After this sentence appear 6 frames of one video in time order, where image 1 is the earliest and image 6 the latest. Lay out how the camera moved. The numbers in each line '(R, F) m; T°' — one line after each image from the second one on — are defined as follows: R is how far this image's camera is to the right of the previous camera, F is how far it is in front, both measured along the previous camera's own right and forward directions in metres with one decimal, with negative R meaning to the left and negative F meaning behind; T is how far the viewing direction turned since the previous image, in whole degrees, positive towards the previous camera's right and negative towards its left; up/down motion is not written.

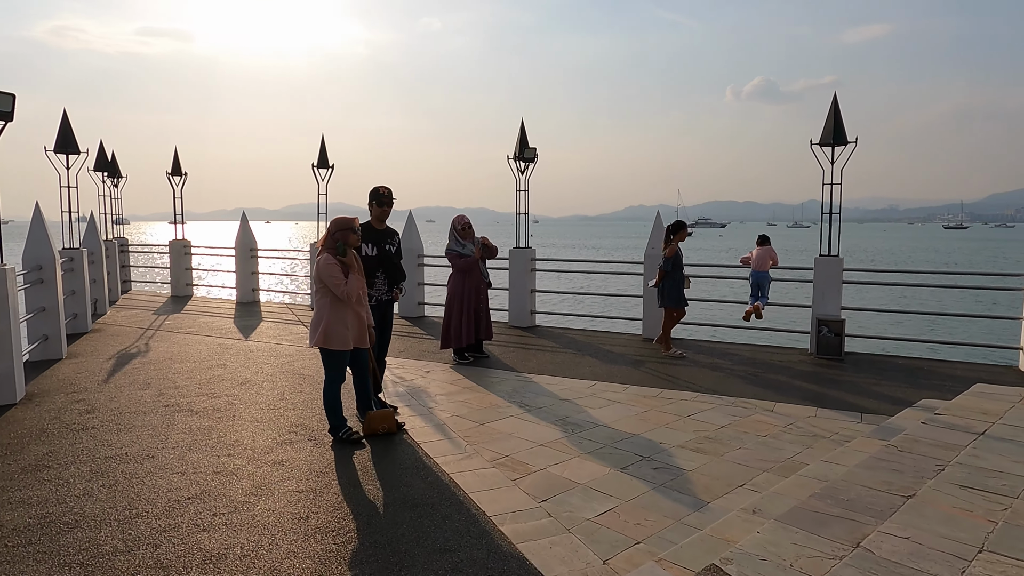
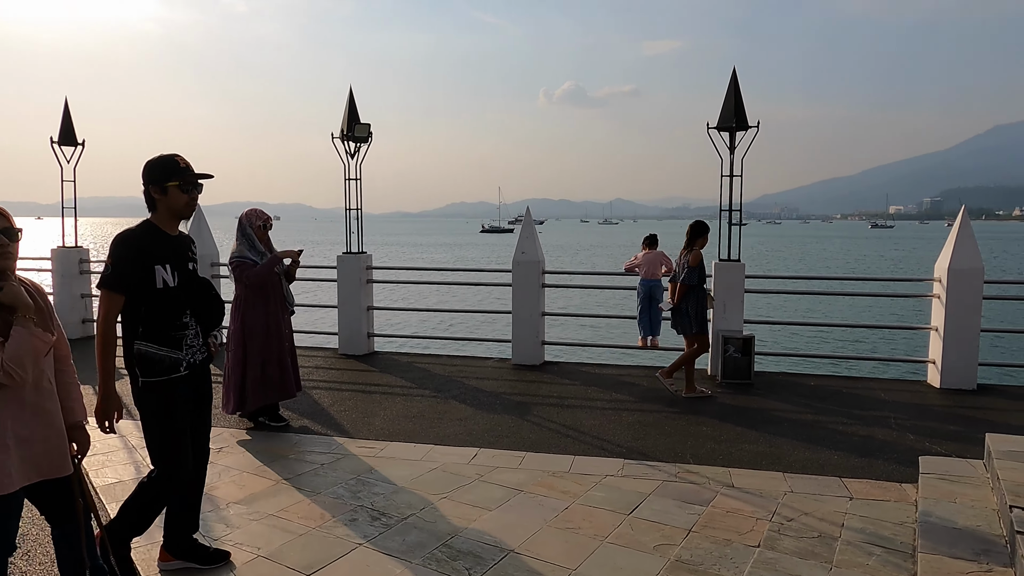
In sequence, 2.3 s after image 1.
(-0.1, +2.2) m; +15°
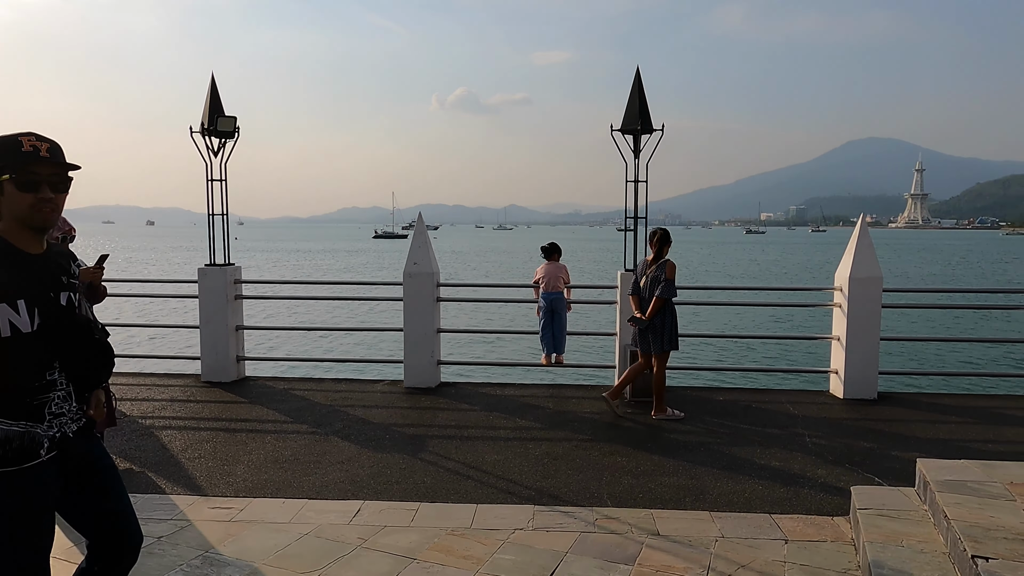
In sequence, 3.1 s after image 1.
(0.0, +0.7) m; +9°
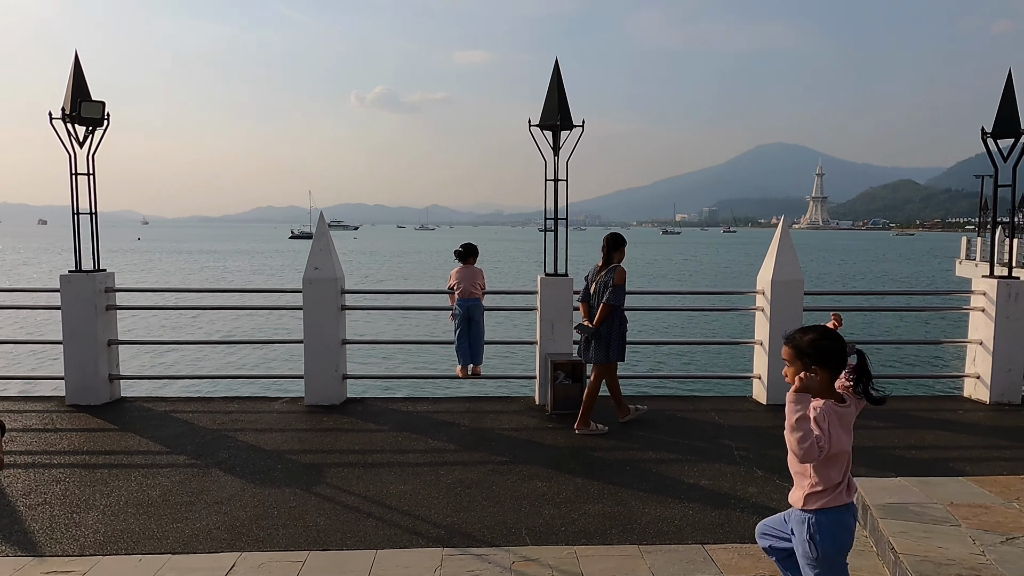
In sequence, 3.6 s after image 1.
(+0.1, +0.5) m; +7°
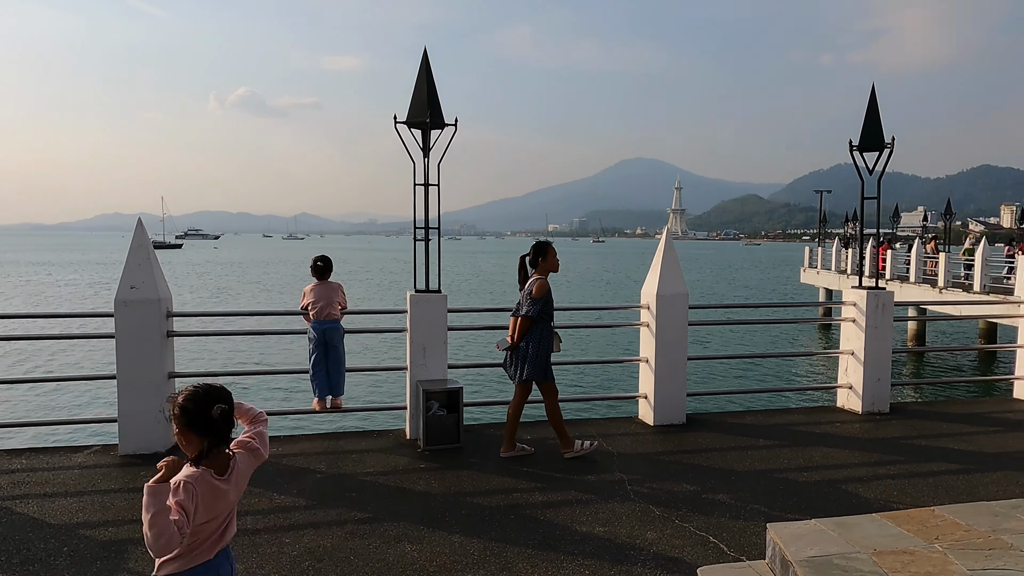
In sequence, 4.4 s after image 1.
(+0.1, +0.7) m; +11°
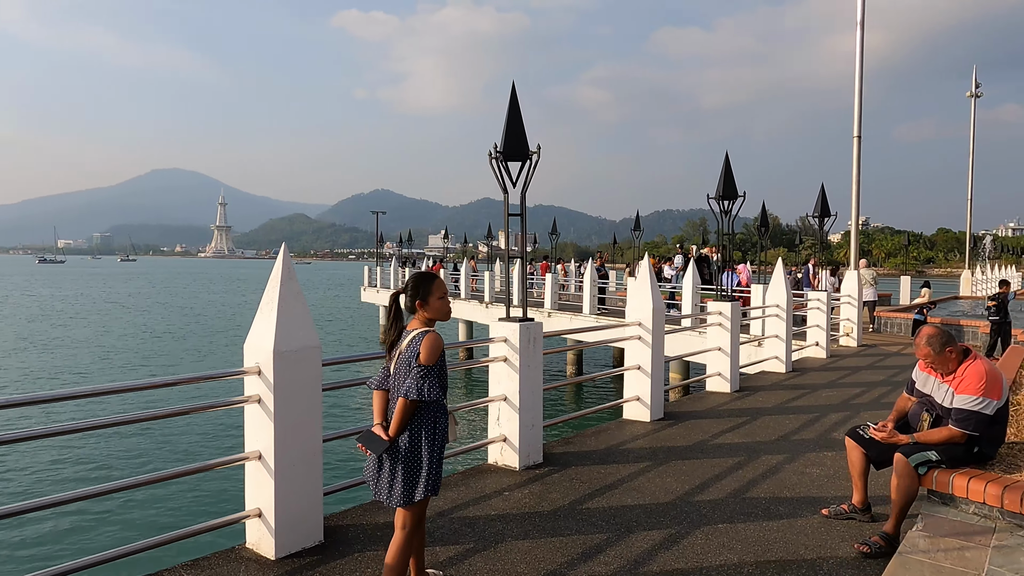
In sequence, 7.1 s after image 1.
(+0.1, +2.2) m; +37°
